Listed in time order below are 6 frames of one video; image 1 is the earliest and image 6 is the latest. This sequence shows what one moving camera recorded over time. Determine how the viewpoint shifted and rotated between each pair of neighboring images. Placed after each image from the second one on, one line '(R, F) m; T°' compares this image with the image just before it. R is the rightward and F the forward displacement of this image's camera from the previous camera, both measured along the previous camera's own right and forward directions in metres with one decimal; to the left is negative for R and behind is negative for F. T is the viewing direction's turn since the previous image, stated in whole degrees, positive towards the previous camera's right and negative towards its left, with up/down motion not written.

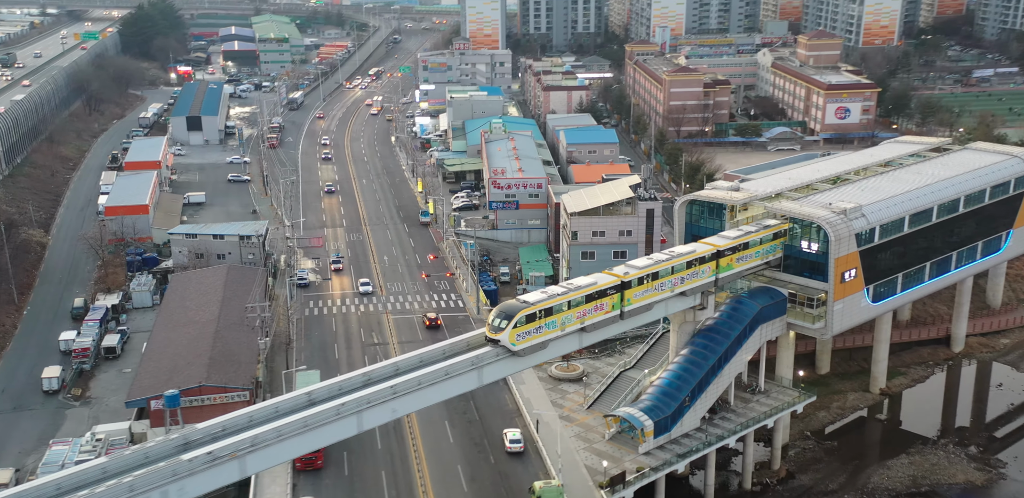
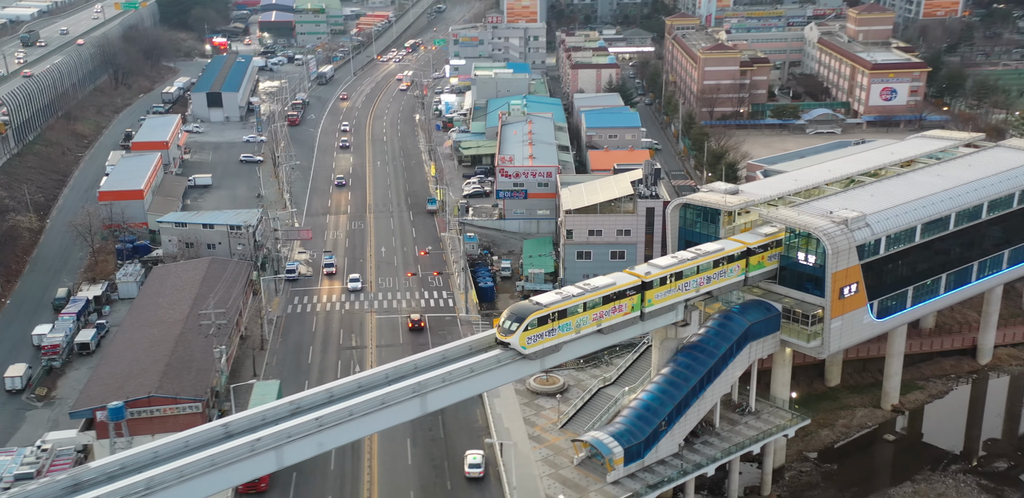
(+5.2, +4.4) m; -3°
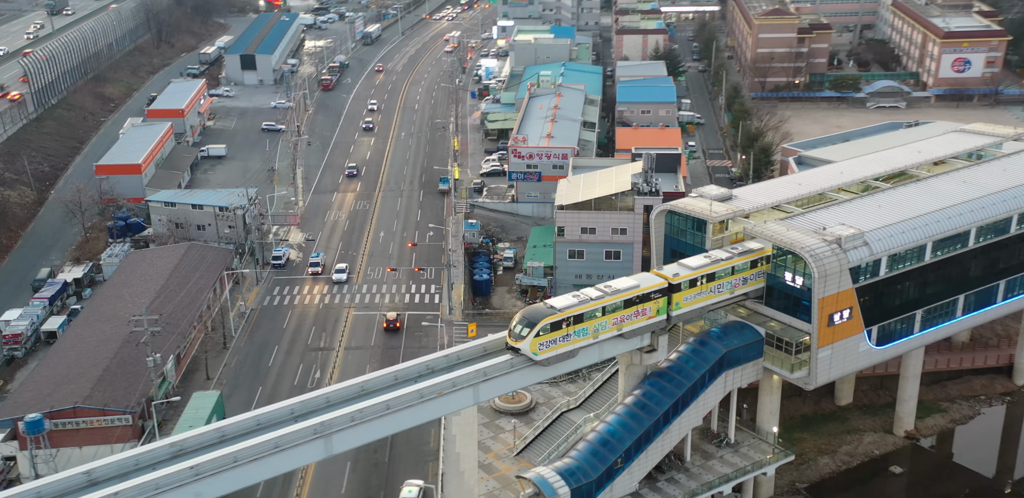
(+7.1, +5.7) m; -5°
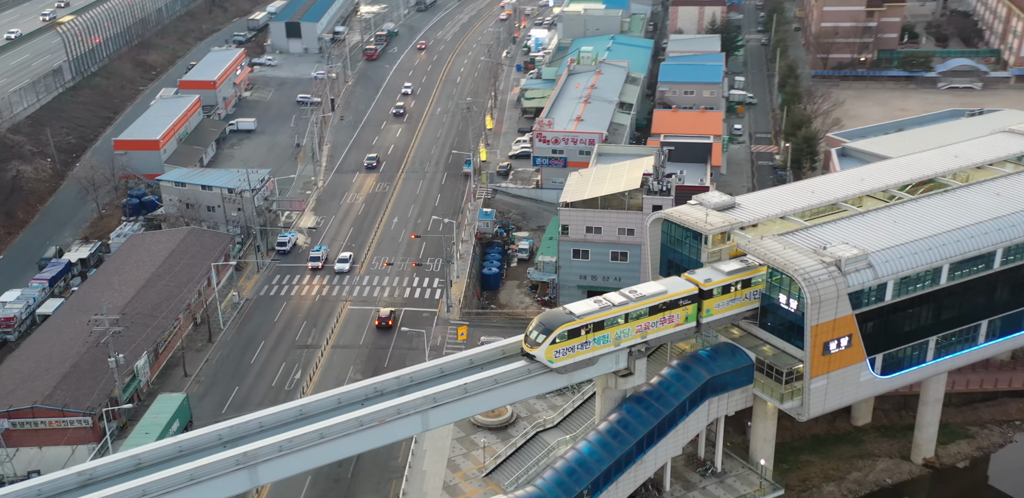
(+5.6, +3.8) m; -4°
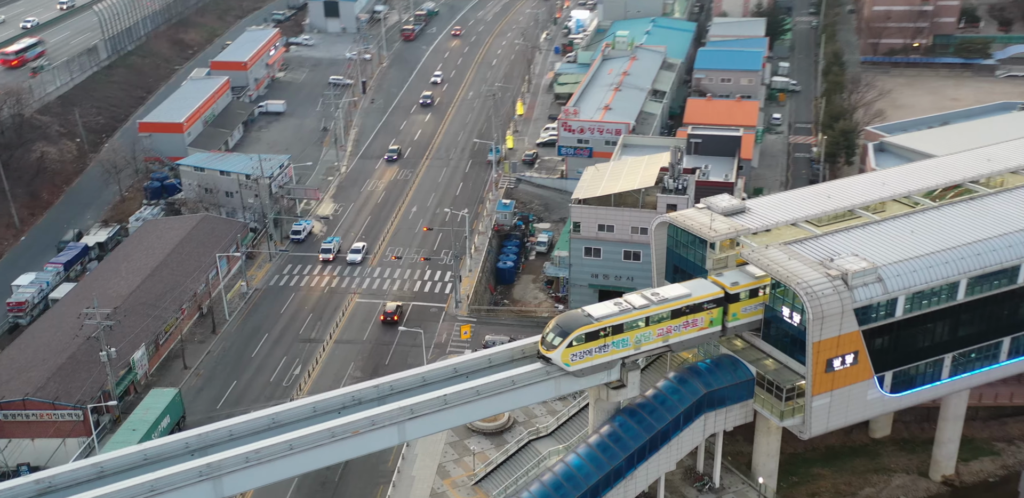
(+3.2, +1.8) m; -3°
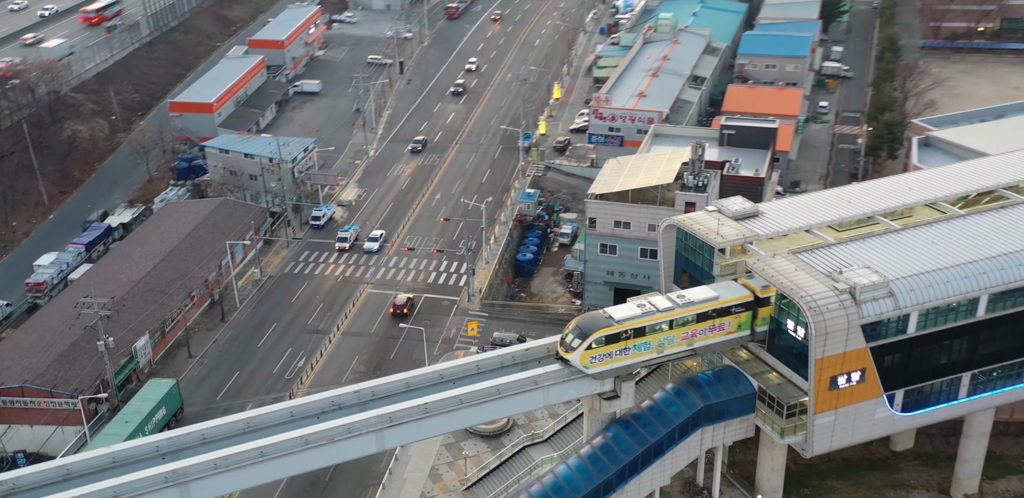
(+3.3, +1.7) m; -3°
